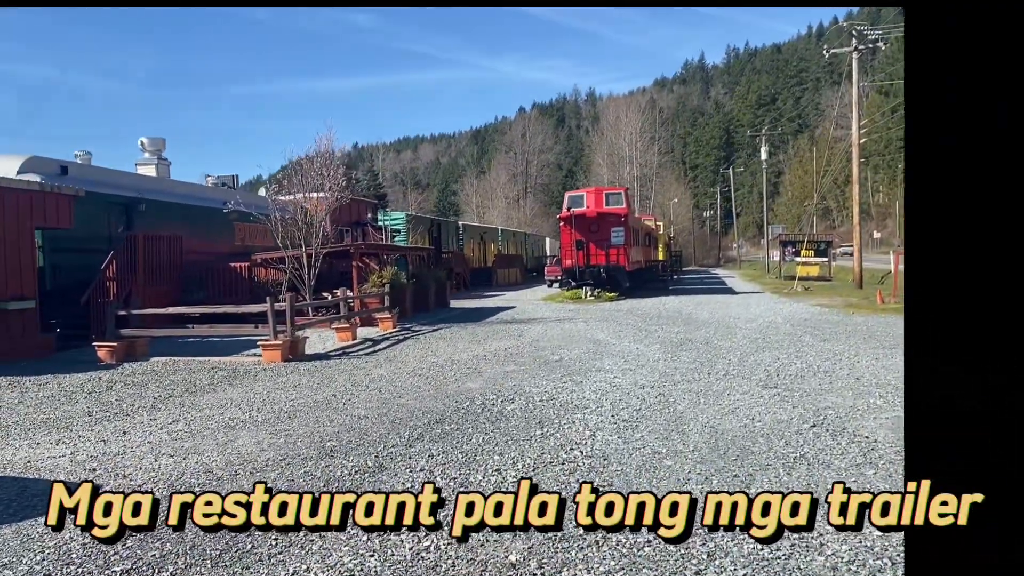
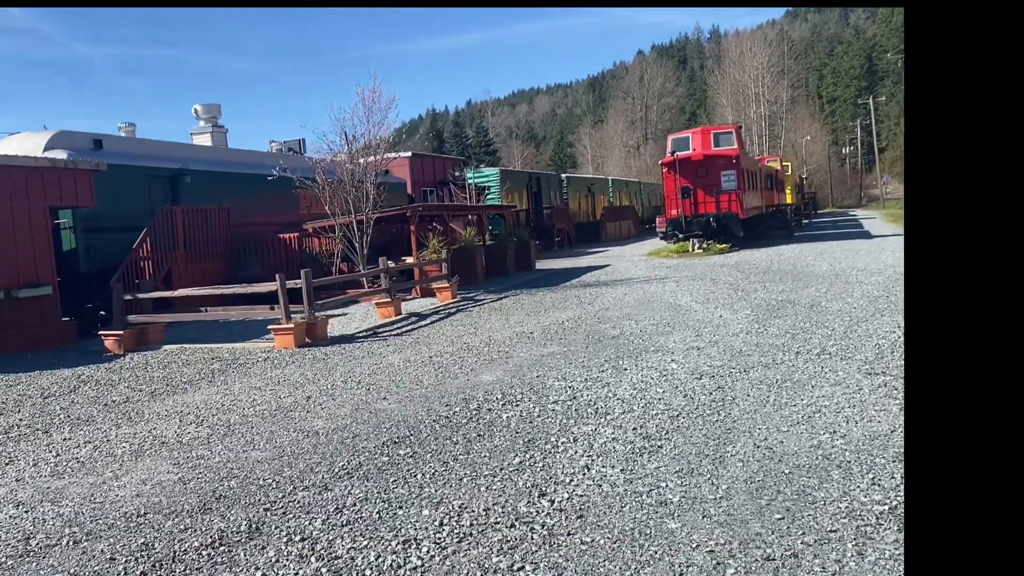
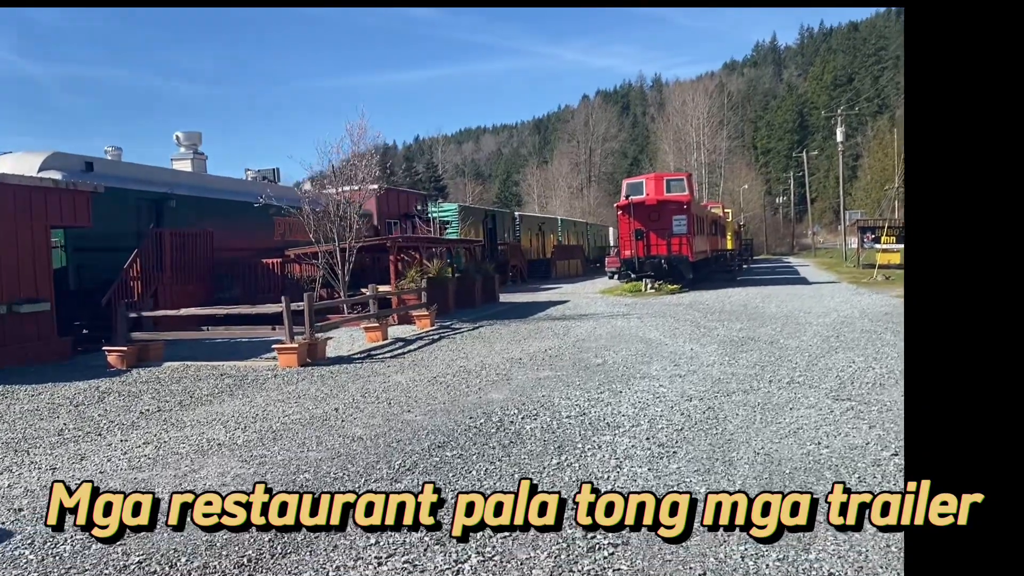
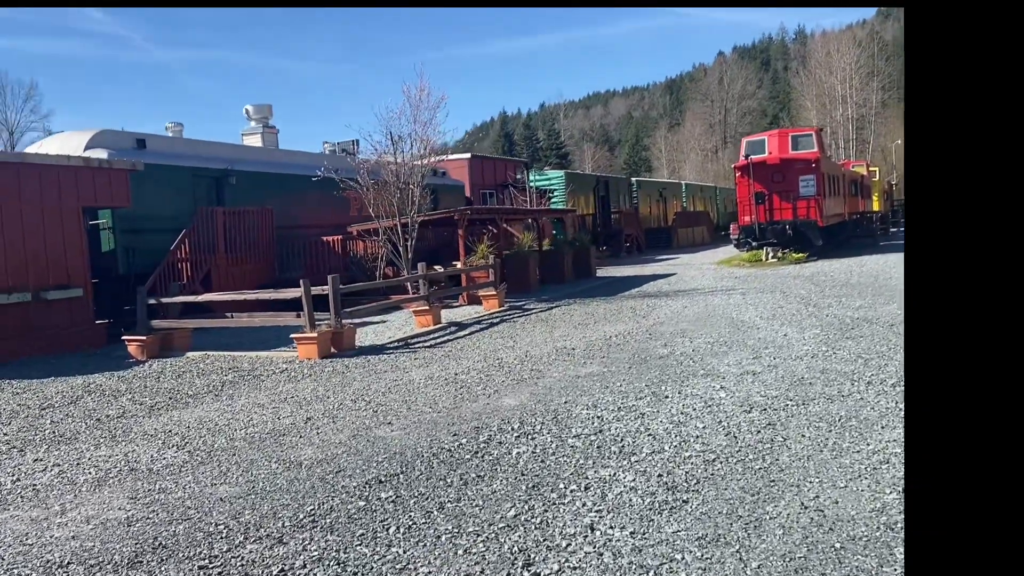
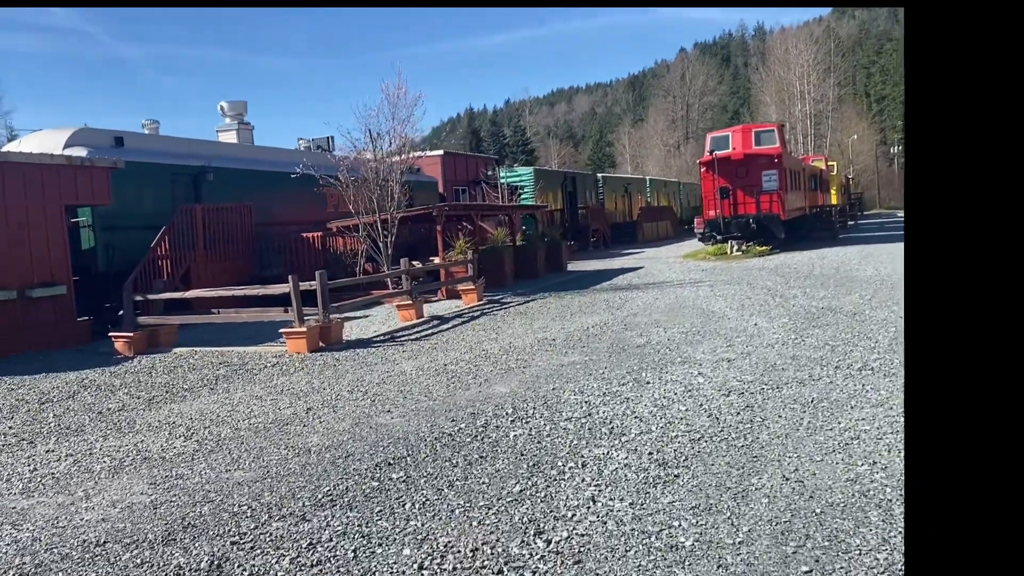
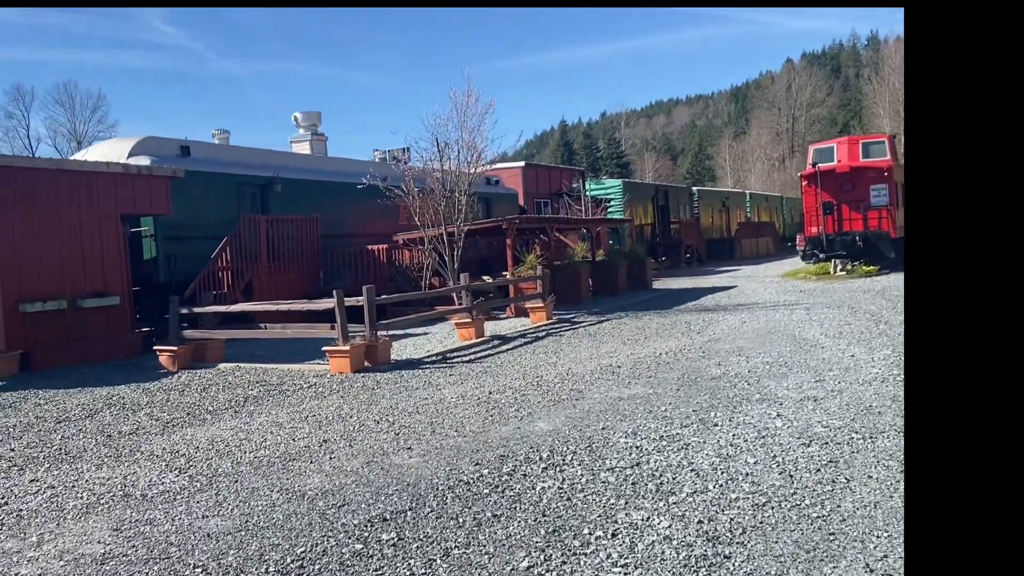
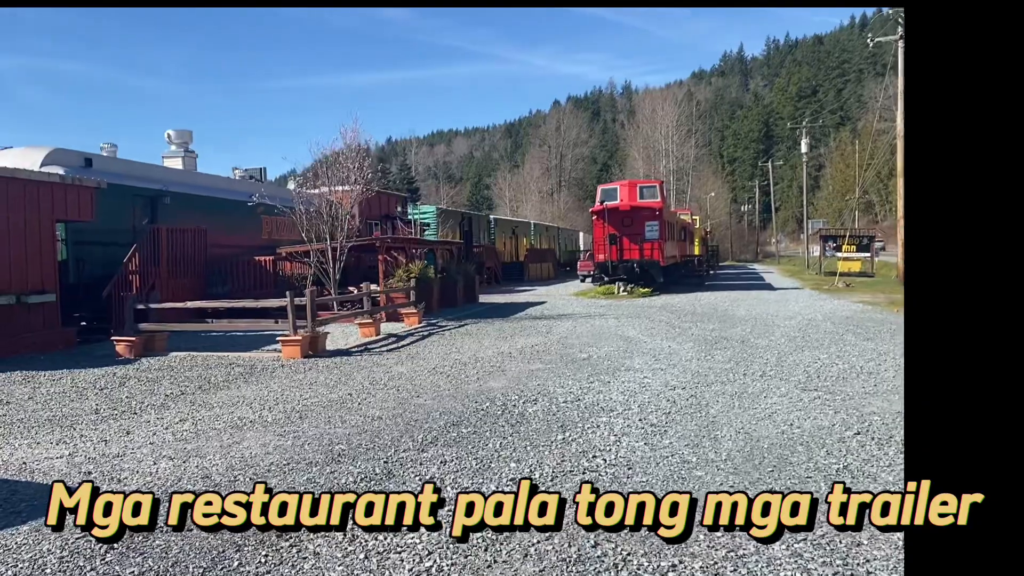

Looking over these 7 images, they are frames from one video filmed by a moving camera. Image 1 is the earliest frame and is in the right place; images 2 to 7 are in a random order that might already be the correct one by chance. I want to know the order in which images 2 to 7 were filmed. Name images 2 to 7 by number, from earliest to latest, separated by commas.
7, 3, 2, 5, 4, 6
